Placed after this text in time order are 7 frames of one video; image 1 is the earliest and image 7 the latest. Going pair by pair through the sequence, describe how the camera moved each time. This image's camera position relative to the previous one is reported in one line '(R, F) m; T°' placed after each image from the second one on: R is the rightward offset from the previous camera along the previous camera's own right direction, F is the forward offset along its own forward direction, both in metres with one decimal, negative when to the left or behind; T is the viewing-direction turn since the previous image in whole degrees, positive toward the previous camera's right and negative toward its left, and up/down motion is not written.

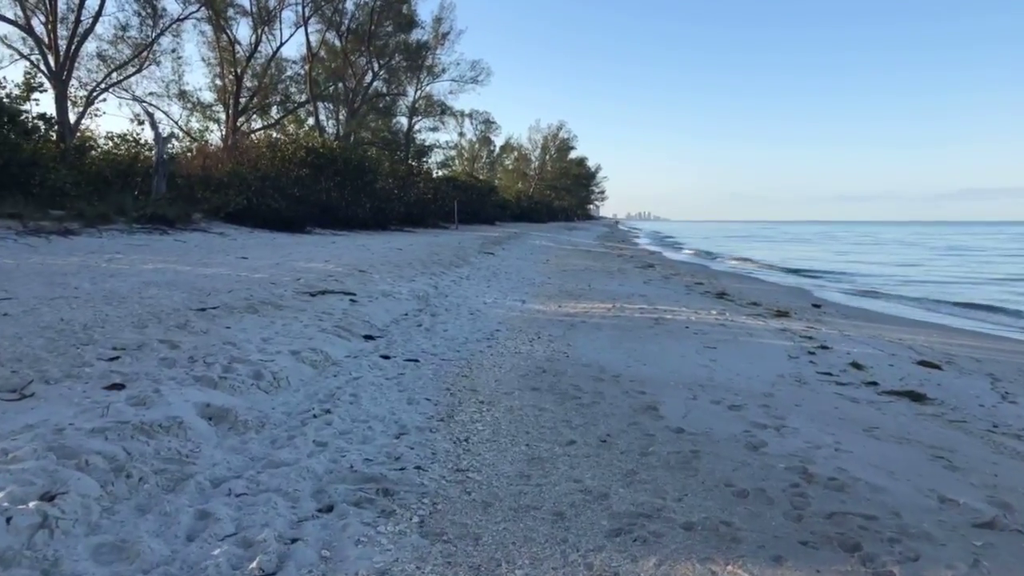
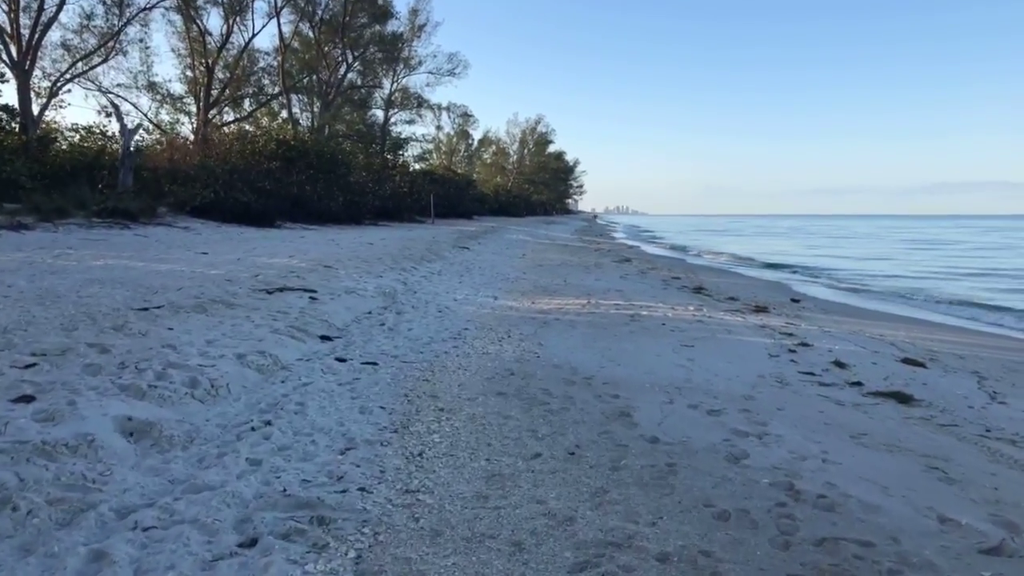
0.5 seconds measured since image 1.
(+0.1, +0.5) m; +2°
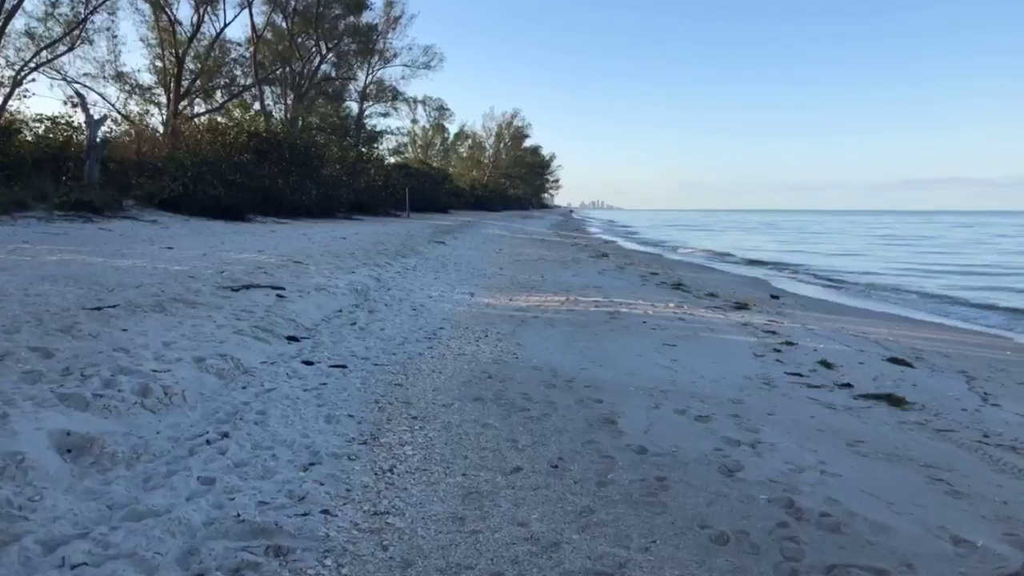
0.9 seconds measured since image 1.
(0.0, +0.3) m; +2°
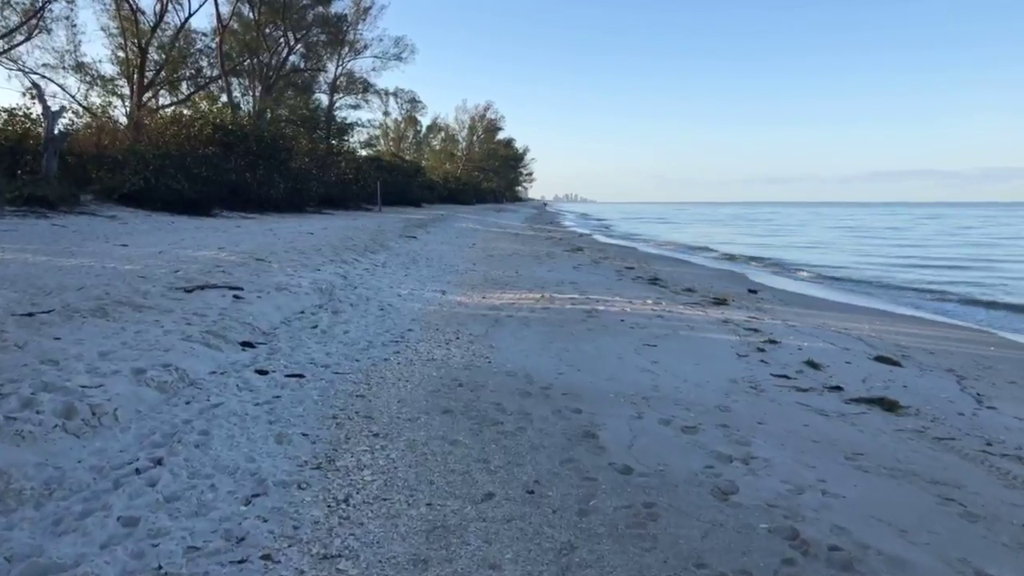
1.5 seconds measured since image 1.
(0.0, +0.5) m; +2°
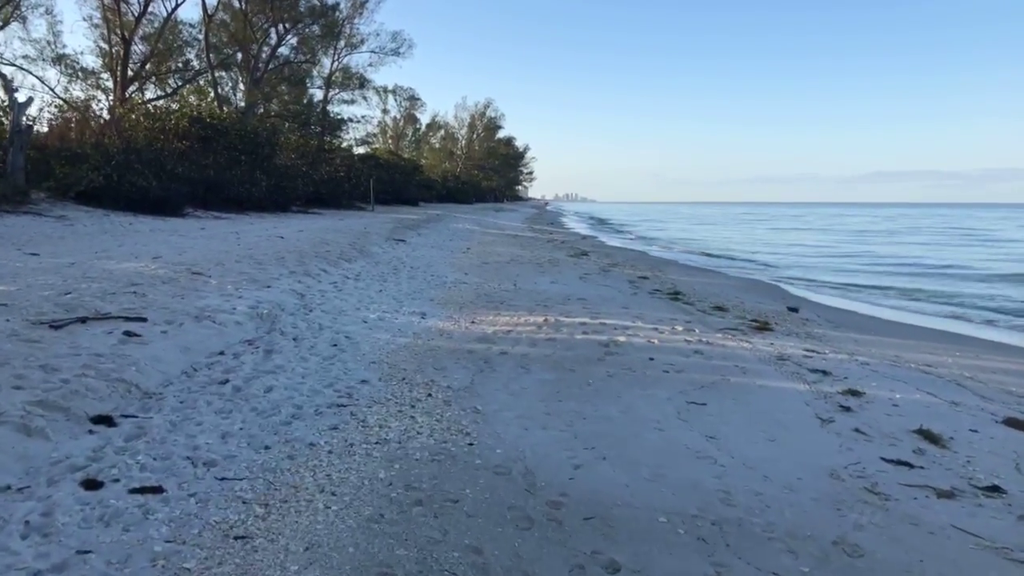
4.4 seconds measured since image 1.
(0.0, +2.2) m; 0°
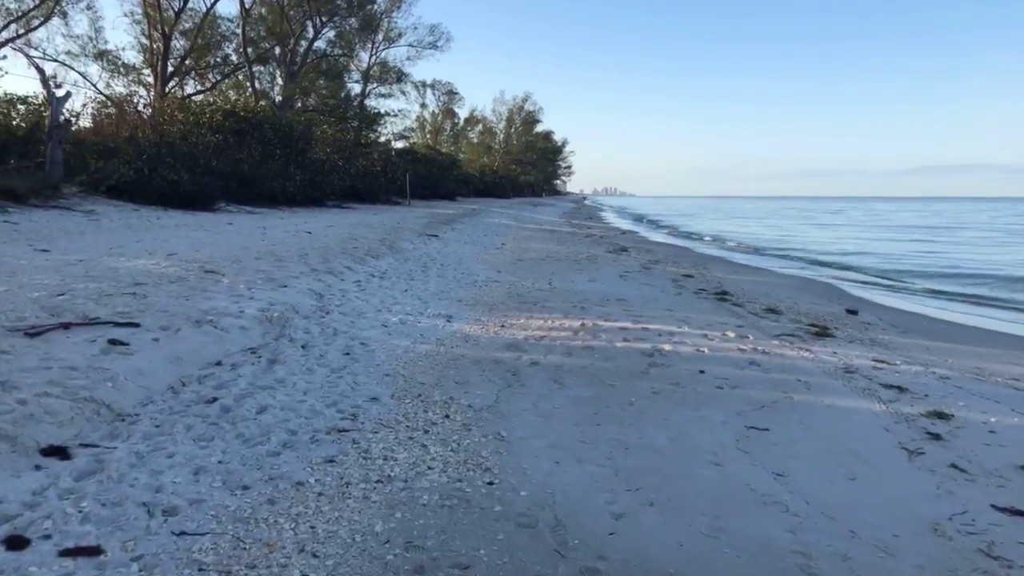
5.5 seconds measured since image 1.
(0.0, +0.8) m; -3°
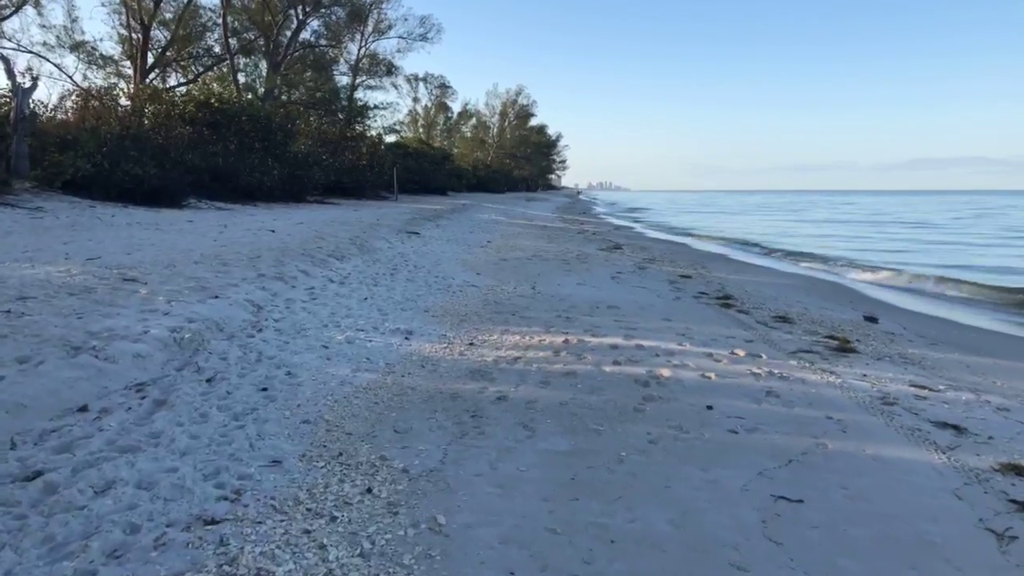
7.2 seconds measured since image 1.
(+0.2, +1.3) m; 0°
